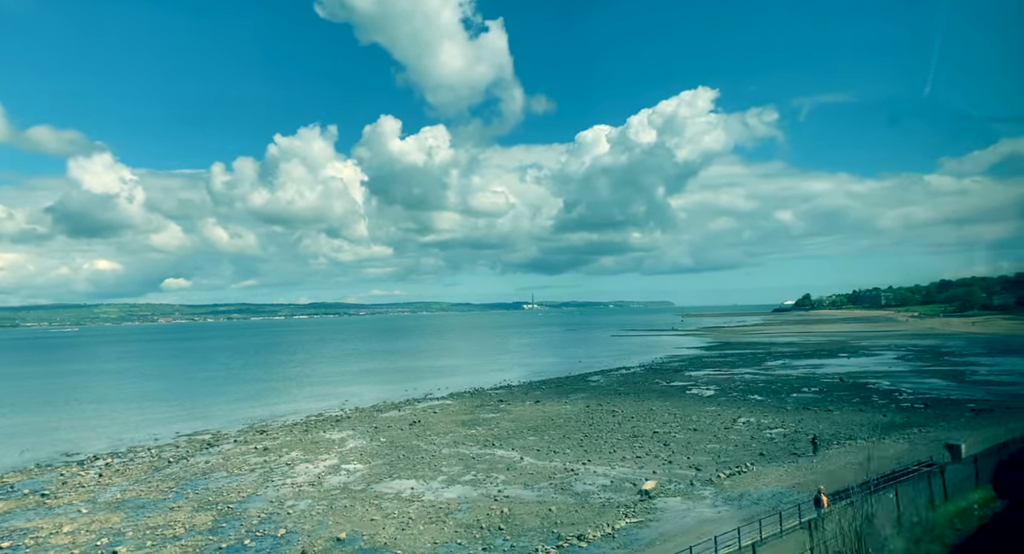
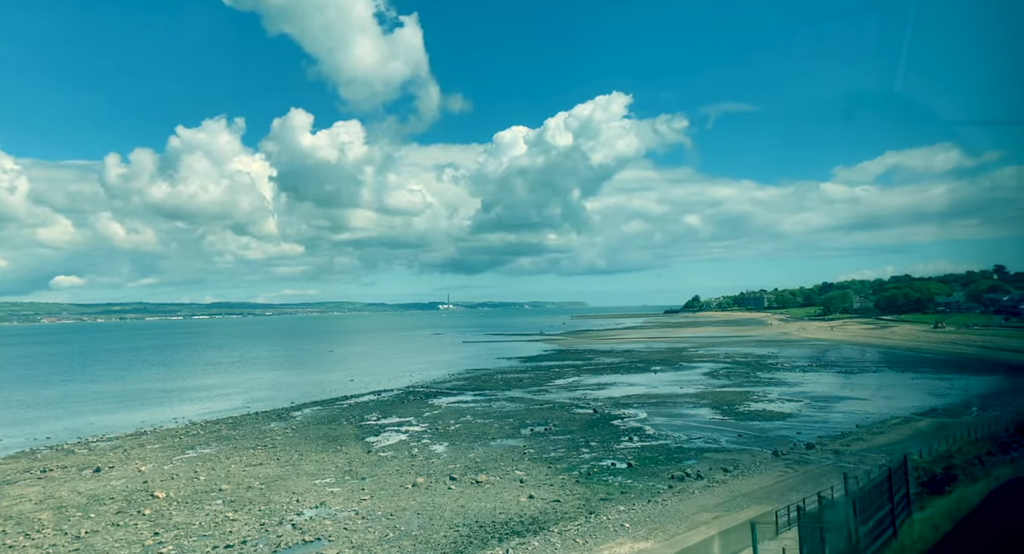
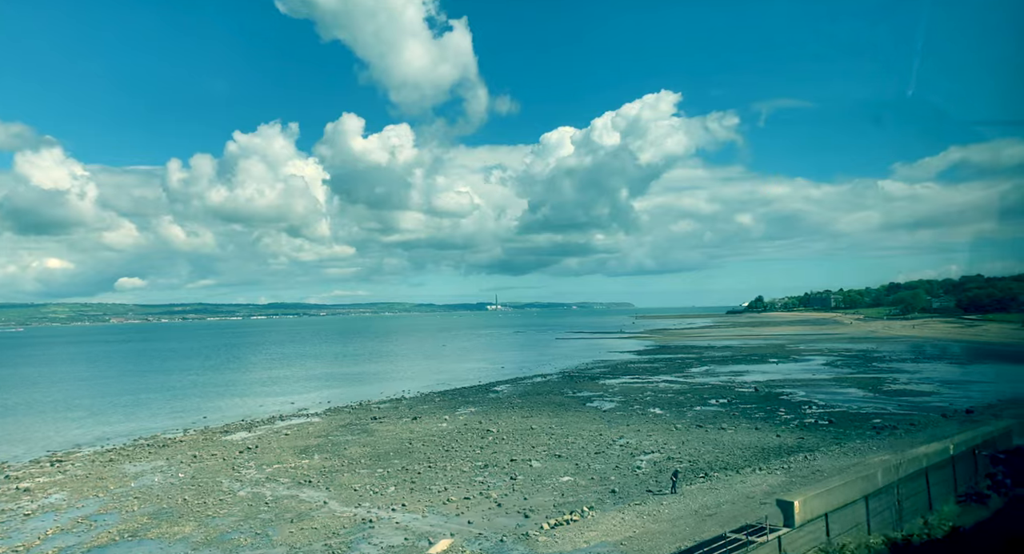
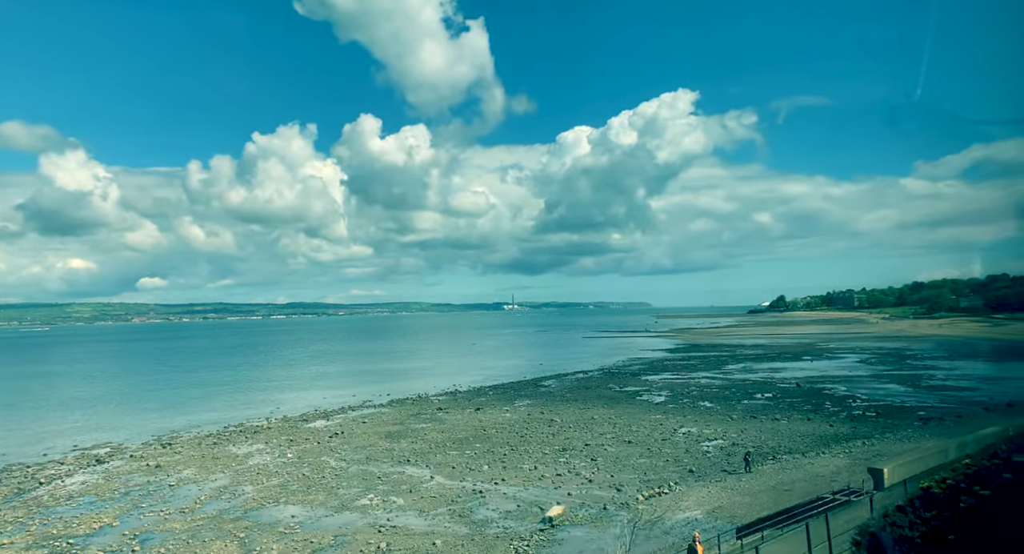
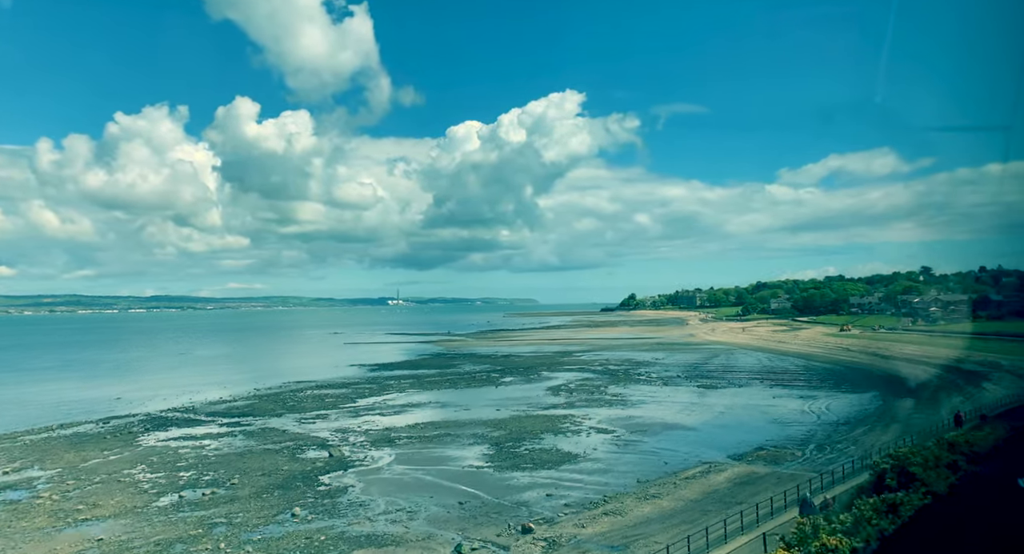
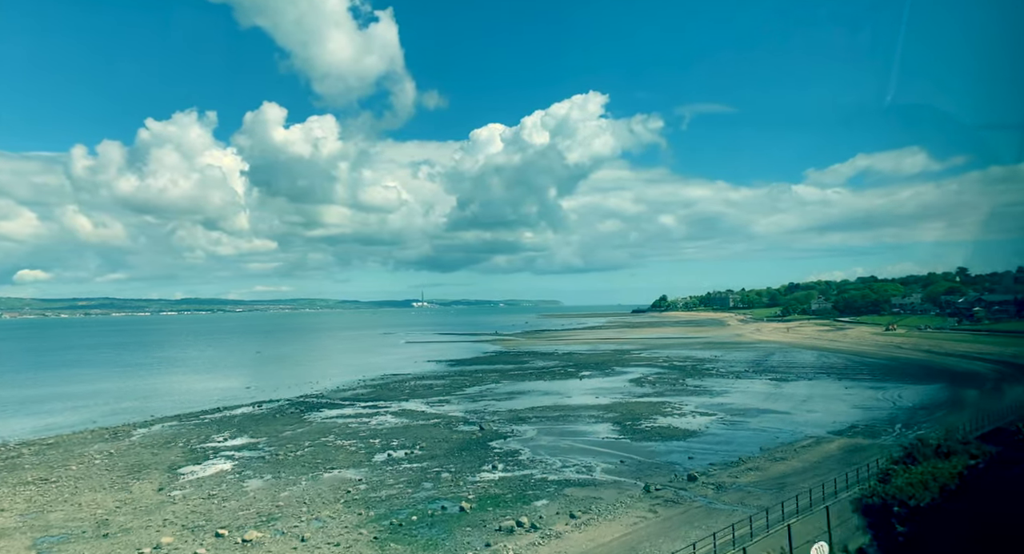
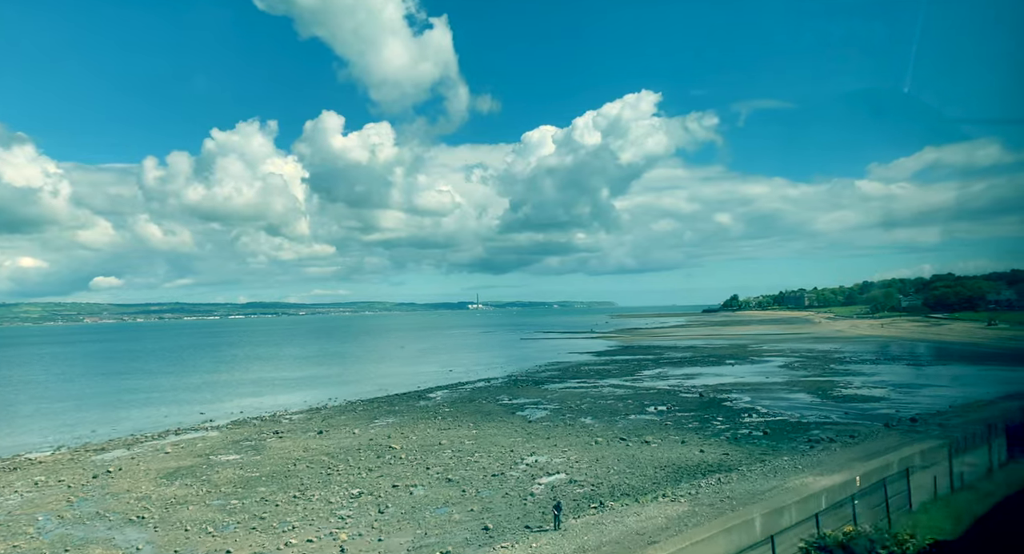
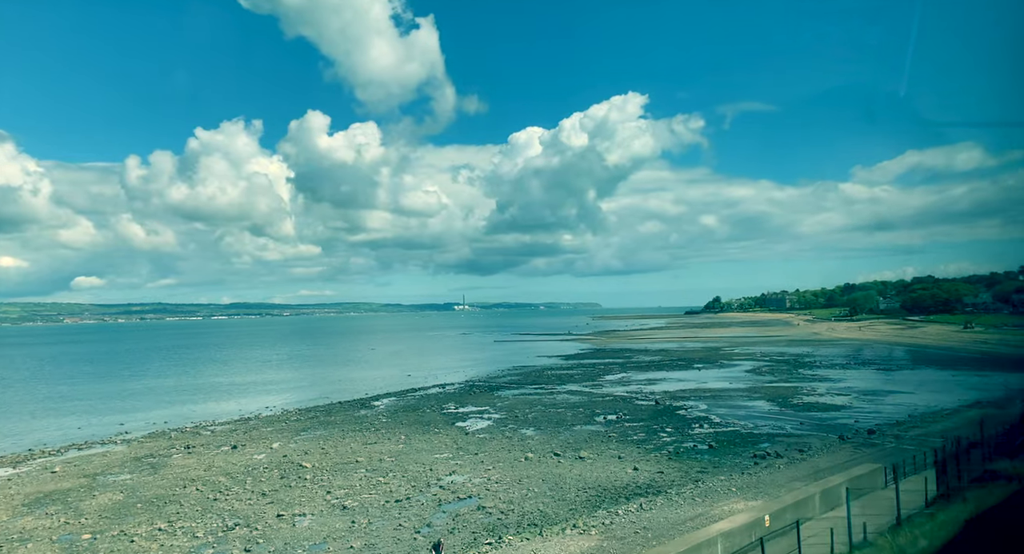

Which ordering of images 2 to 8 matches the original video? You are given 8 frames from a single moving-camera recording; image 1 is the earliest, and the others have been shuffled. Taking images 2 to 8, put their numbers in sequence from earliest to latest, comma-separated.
4, 3, 7, 8, 2, 6, 5
